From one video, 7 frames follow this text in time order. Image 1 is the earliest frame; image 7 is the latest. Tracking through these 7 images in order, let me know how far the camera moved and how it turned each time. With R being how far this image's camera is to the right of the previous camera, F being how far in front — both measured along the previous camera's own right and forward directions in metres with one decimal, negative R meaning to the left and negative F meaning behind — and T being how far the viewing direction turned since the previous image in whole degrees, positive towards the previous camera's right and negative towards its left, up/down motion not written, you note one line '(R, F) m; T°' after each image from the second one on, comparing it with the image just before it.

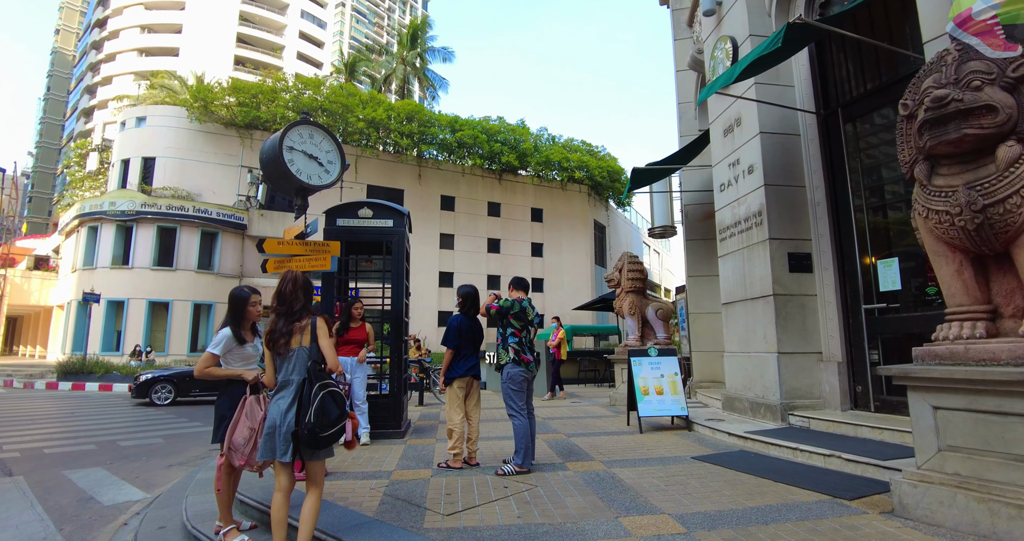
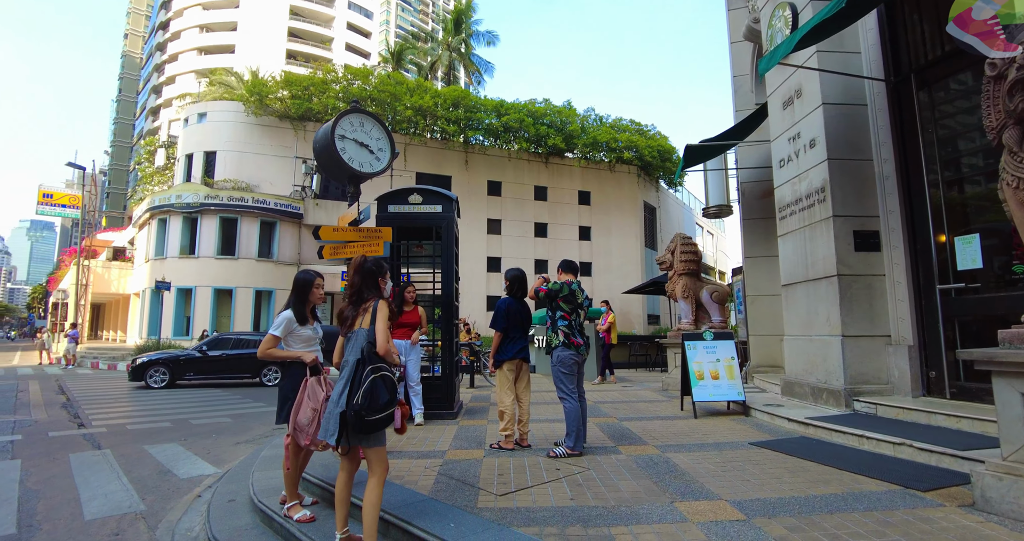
(0.0, 0.0) m; -5°
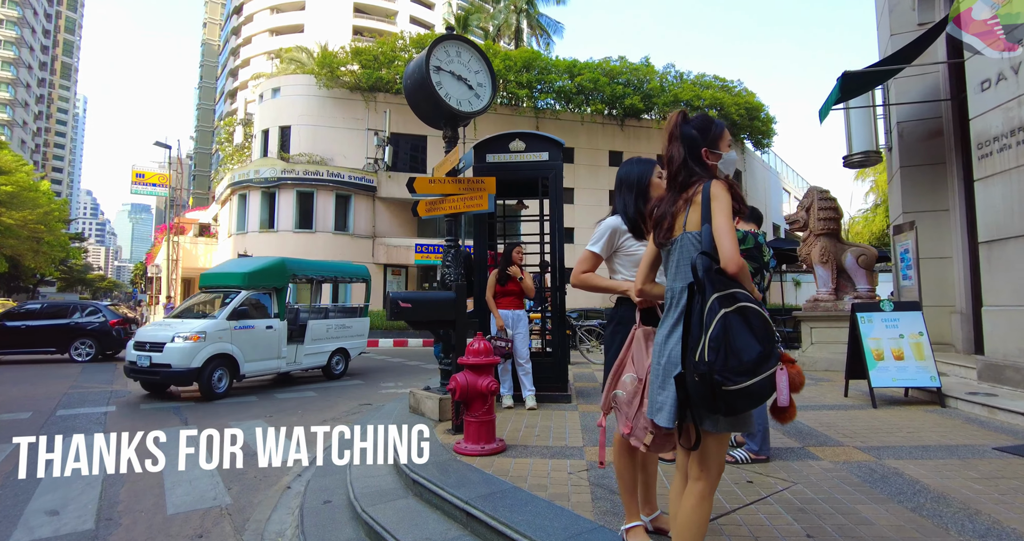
(-0.7, +1.0) m; -7°
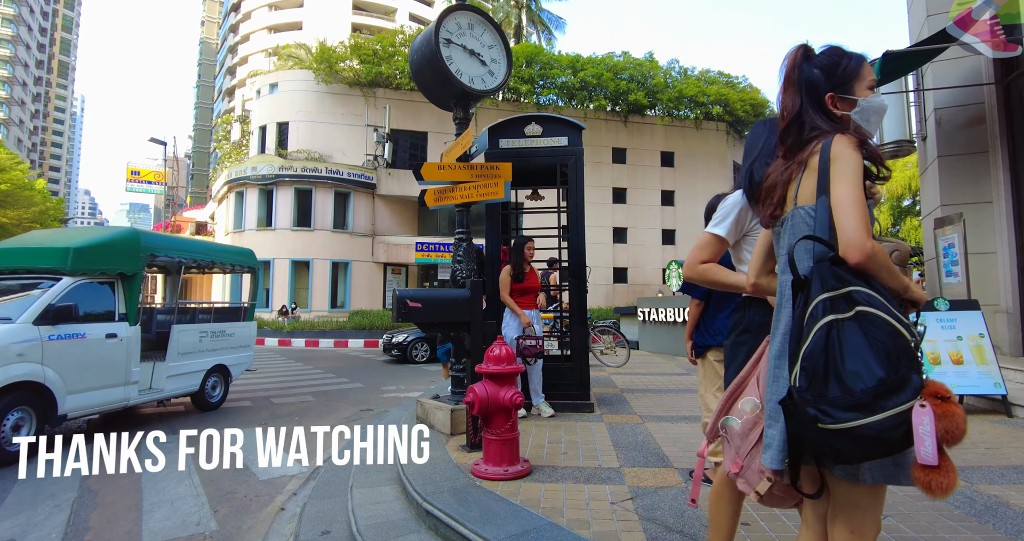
(-0.2, +0.5) m; 0°
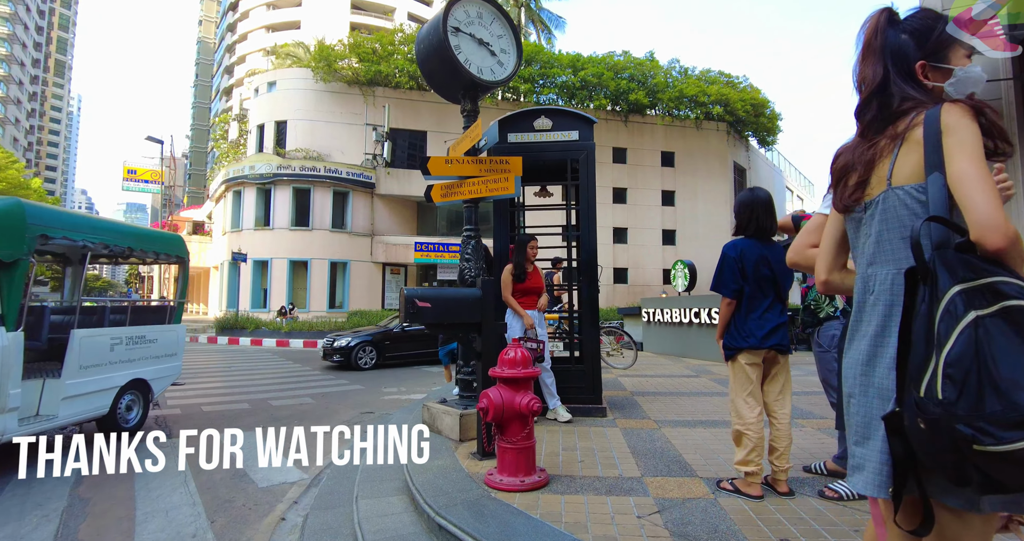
(-0.1, +0.2) m; 0°
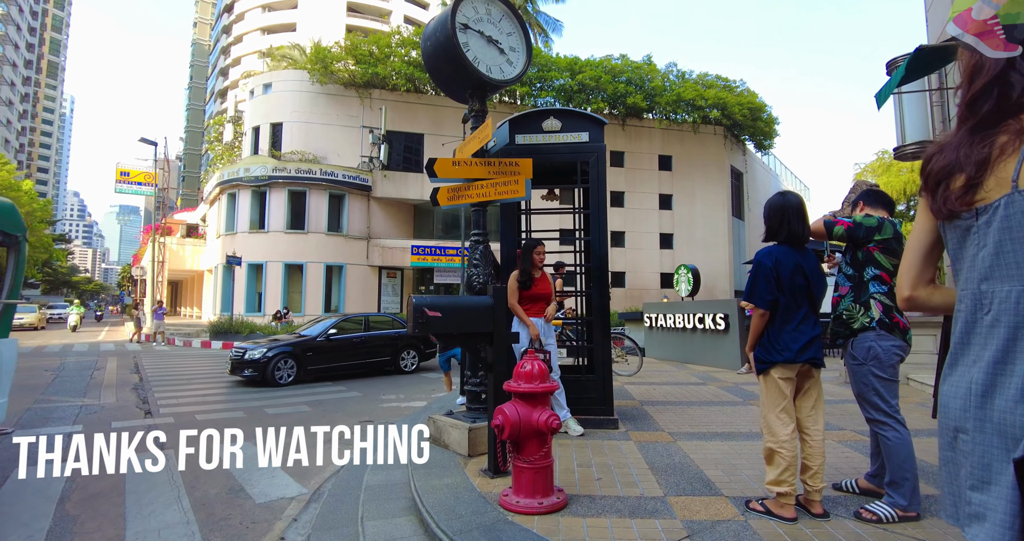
(-0.1, +0.2) m; +1°
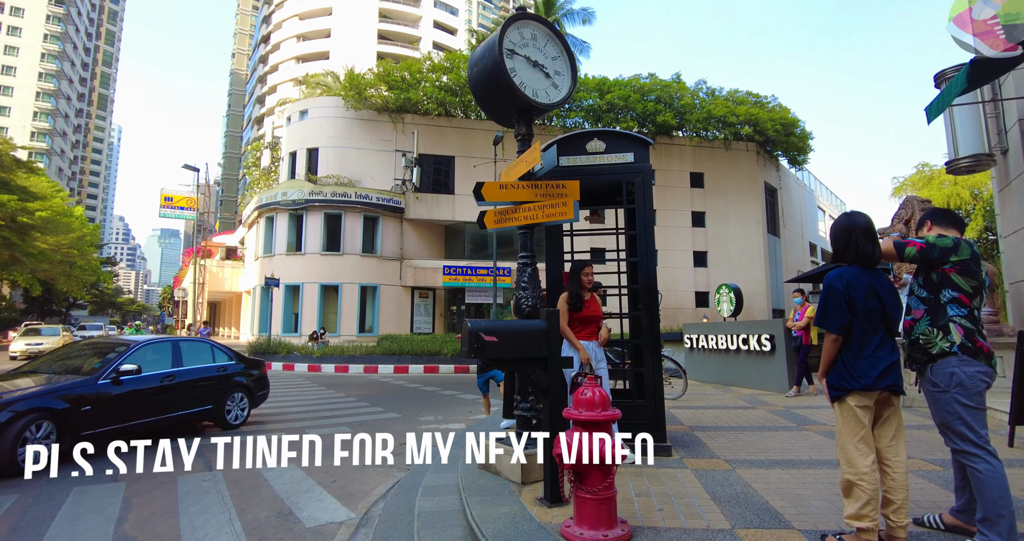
(-0.2, 0.0) m; -3°
